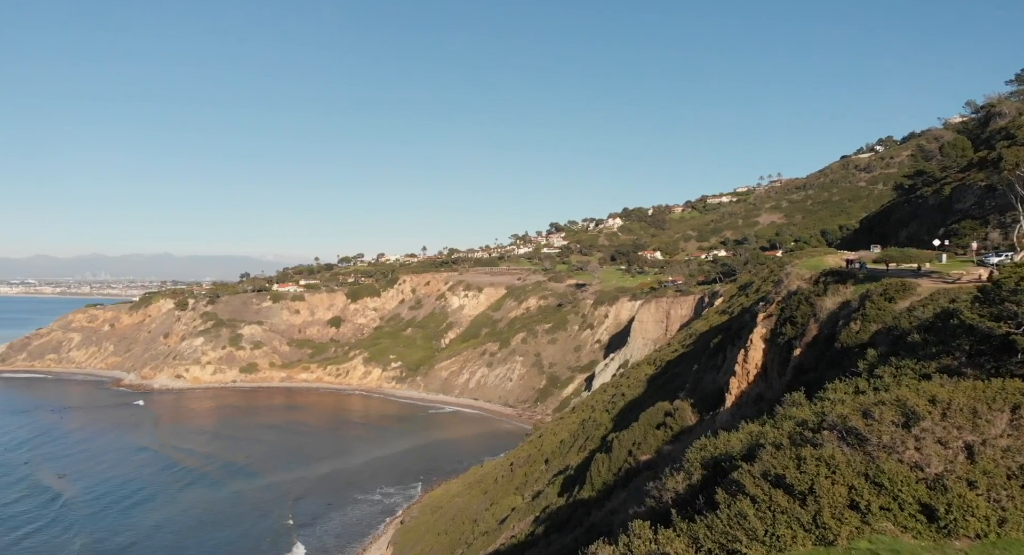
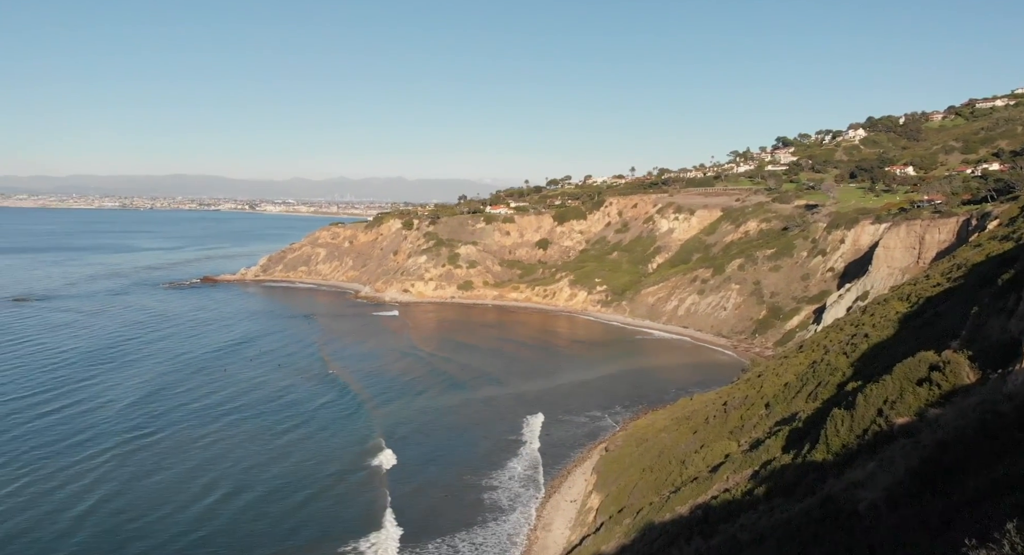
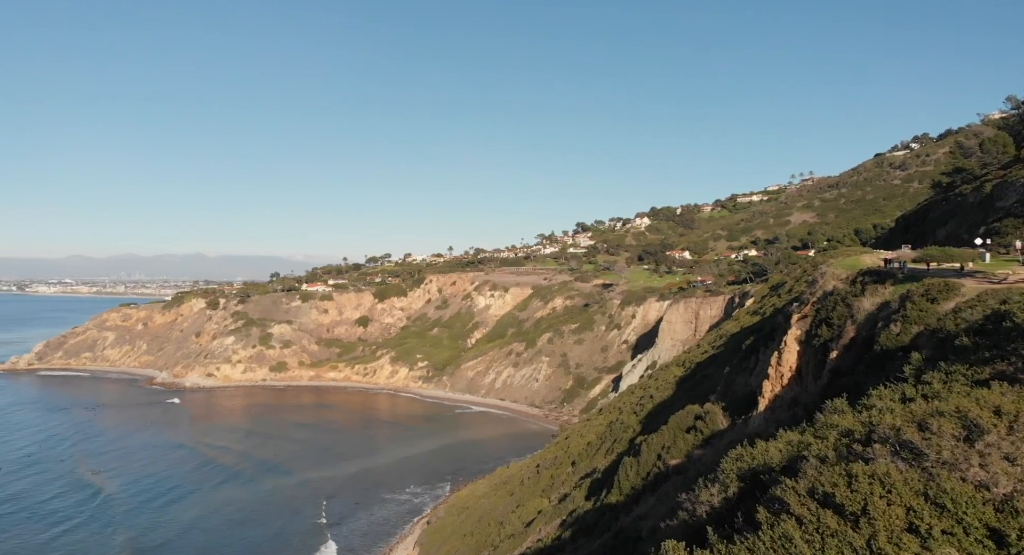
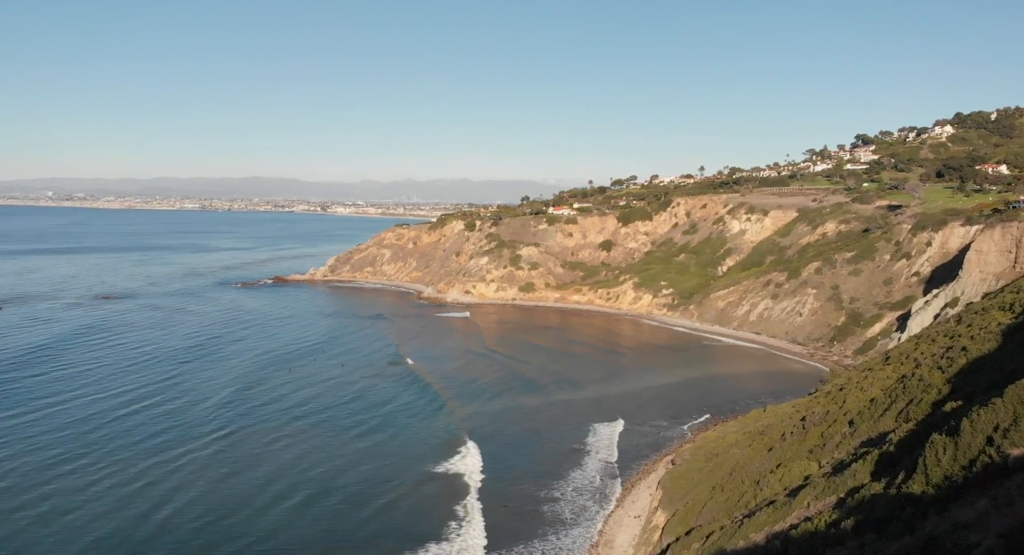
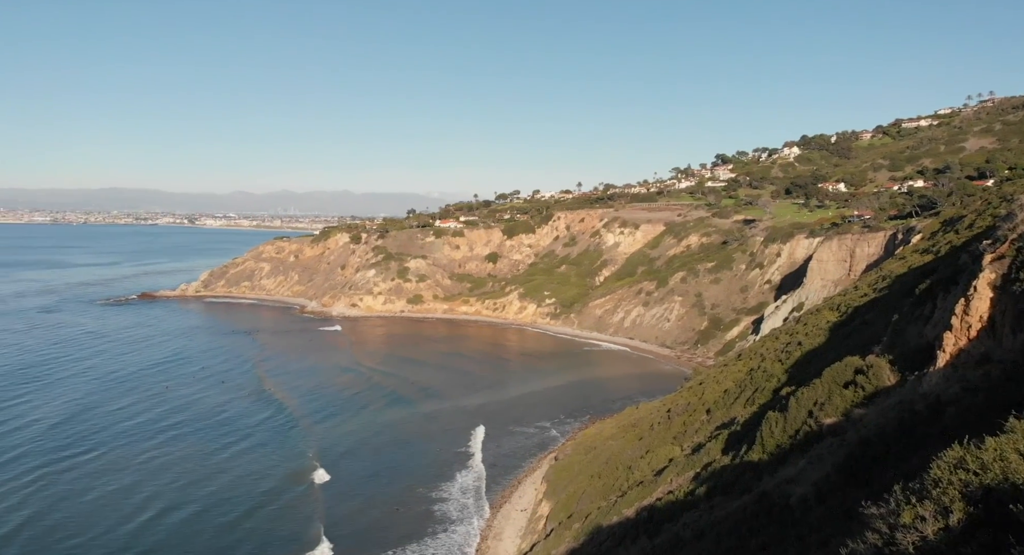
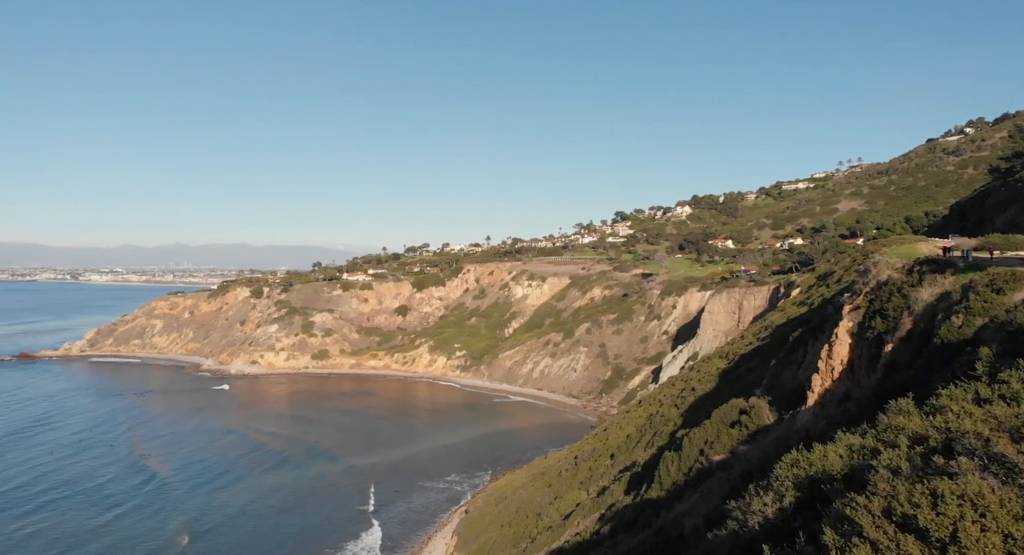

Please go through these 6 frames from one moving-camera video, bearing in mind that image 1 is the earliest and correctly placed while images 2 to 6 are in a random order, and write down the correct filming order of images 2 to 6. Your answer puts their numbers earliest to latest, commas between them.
3, 6, 5, 2, 4
